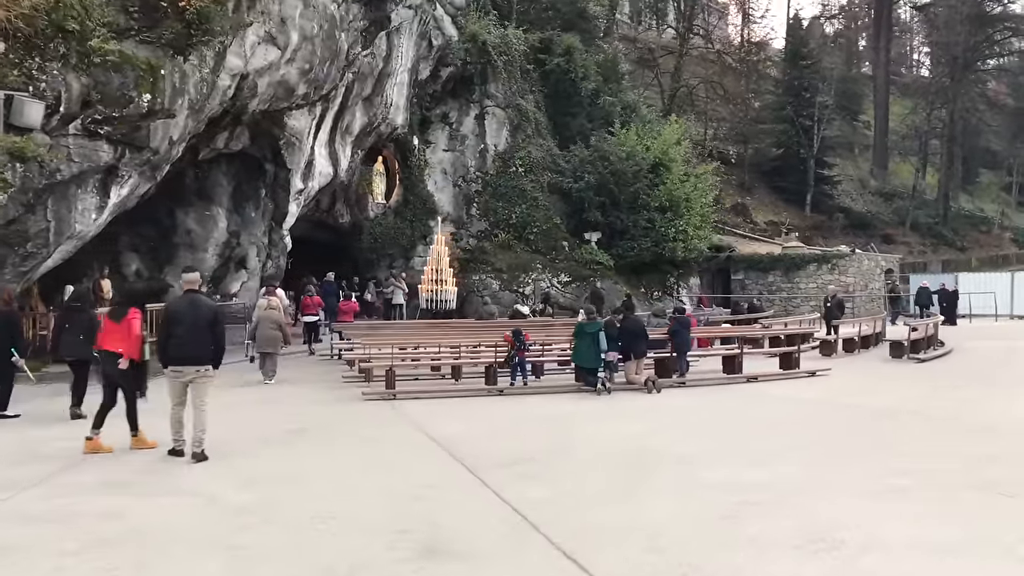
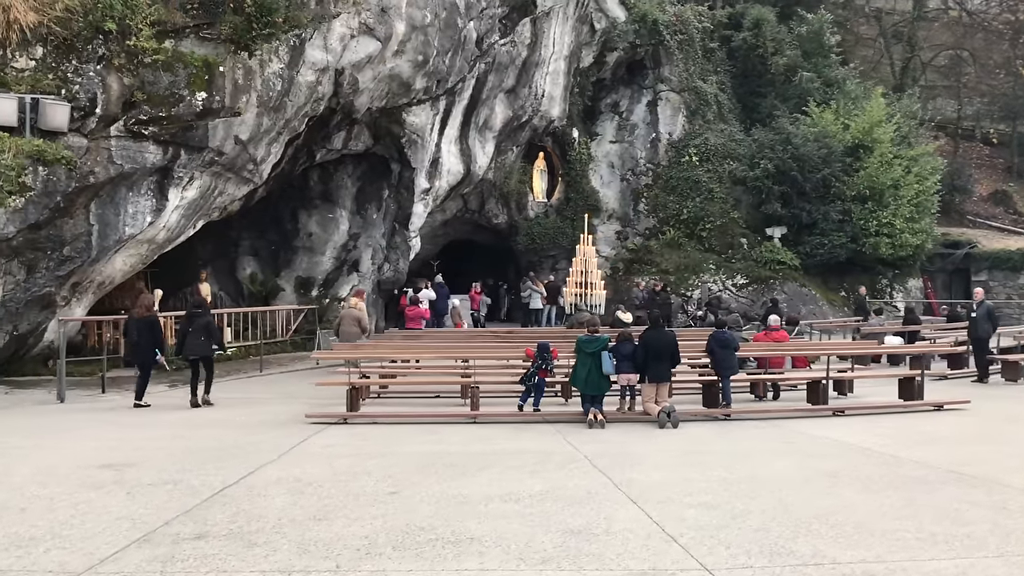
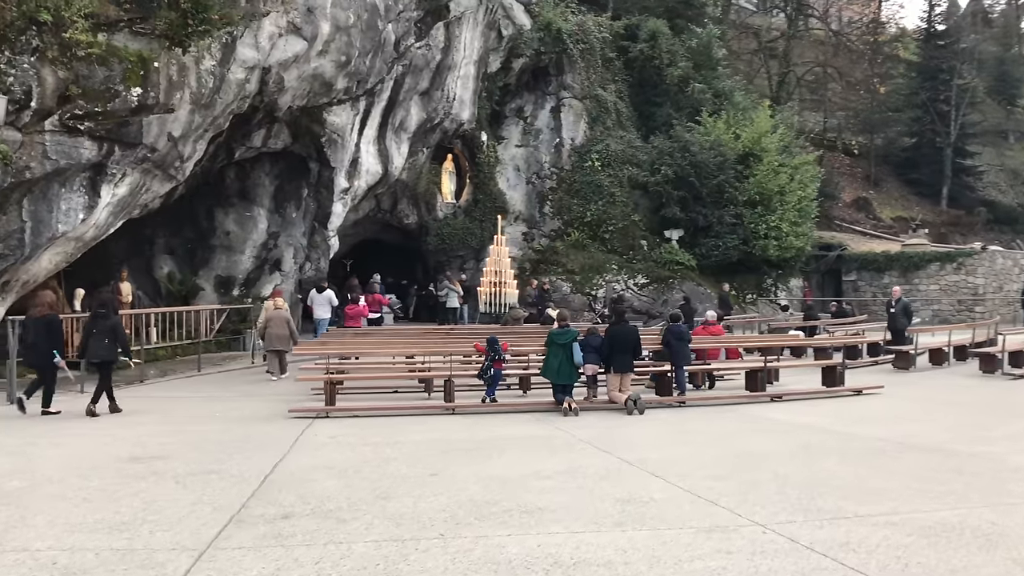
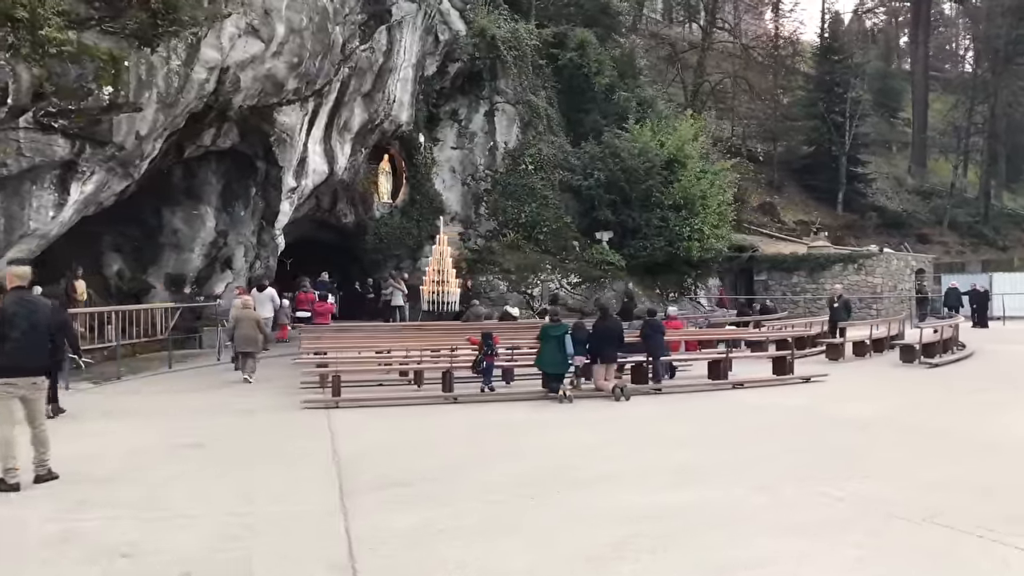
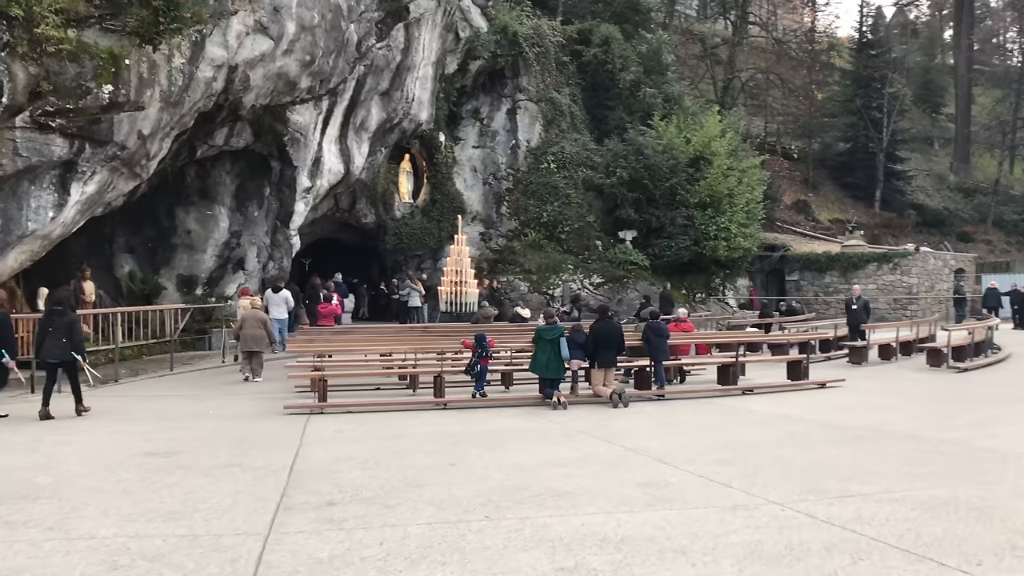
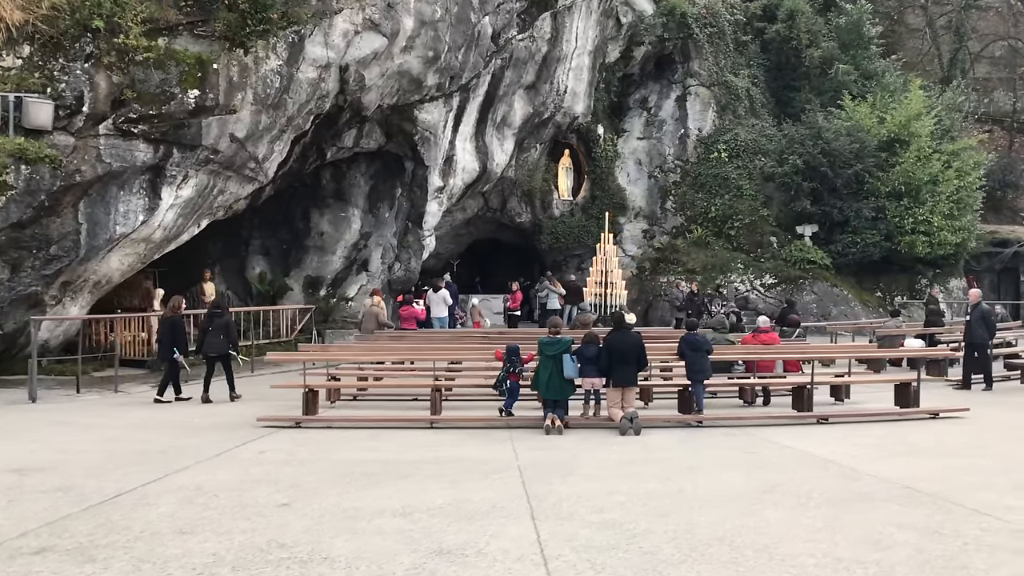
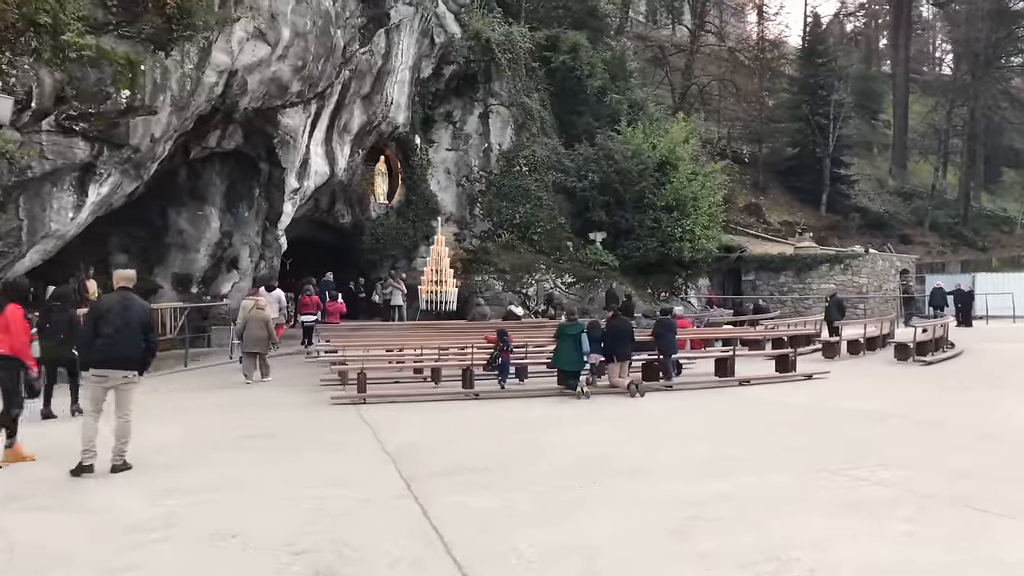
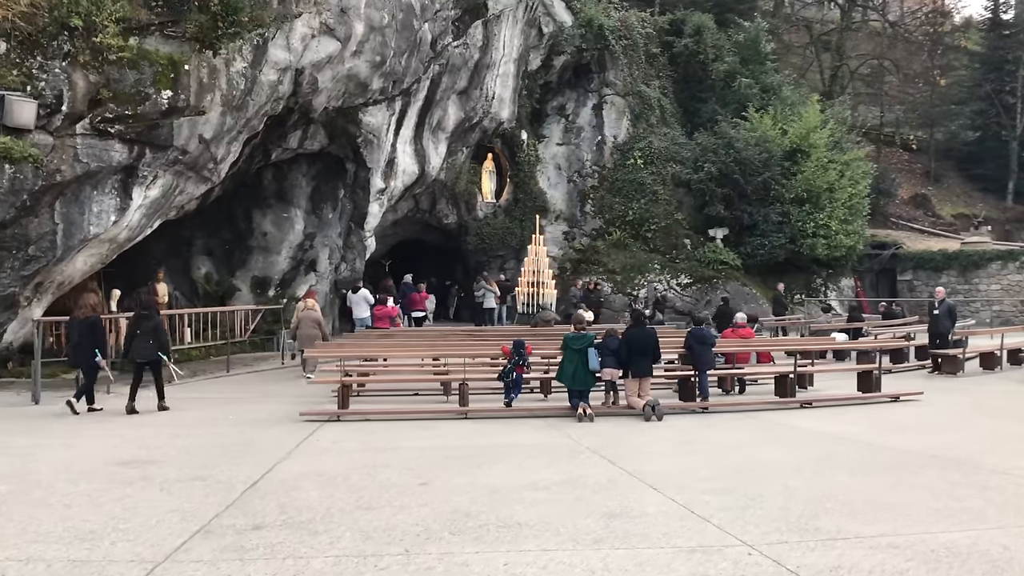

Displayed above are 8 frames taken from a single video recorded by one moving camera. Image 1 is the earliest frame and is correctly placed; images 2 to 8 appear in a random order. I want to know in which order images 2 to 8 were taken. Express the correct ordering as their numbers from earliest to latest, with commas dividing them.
7, 4, 5, 3, 8, 2, 6
